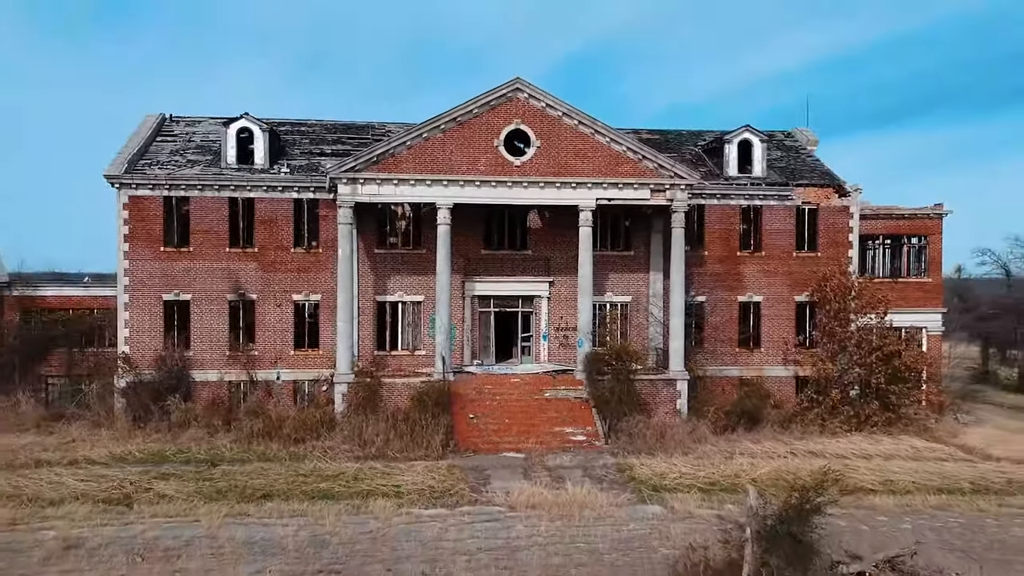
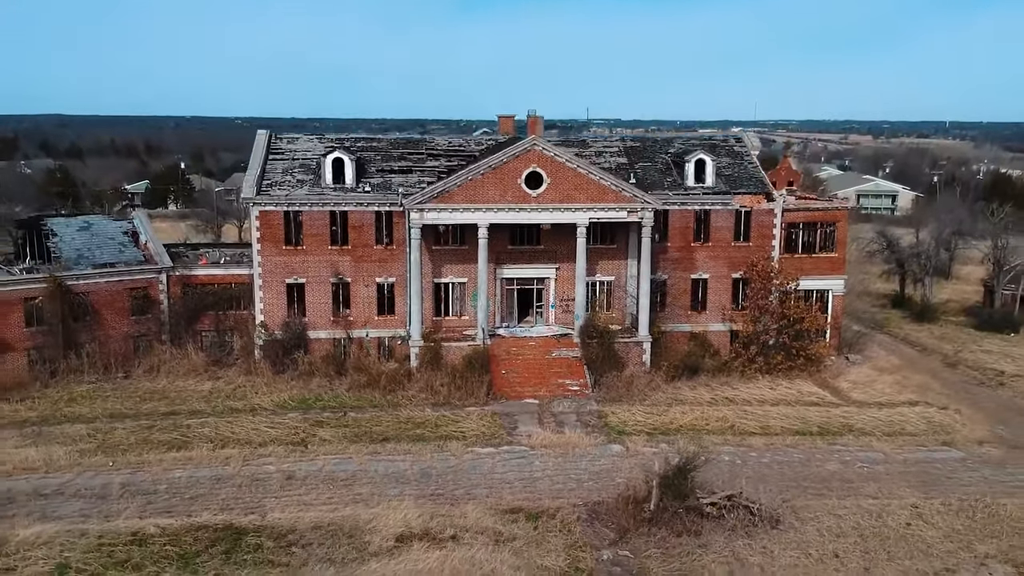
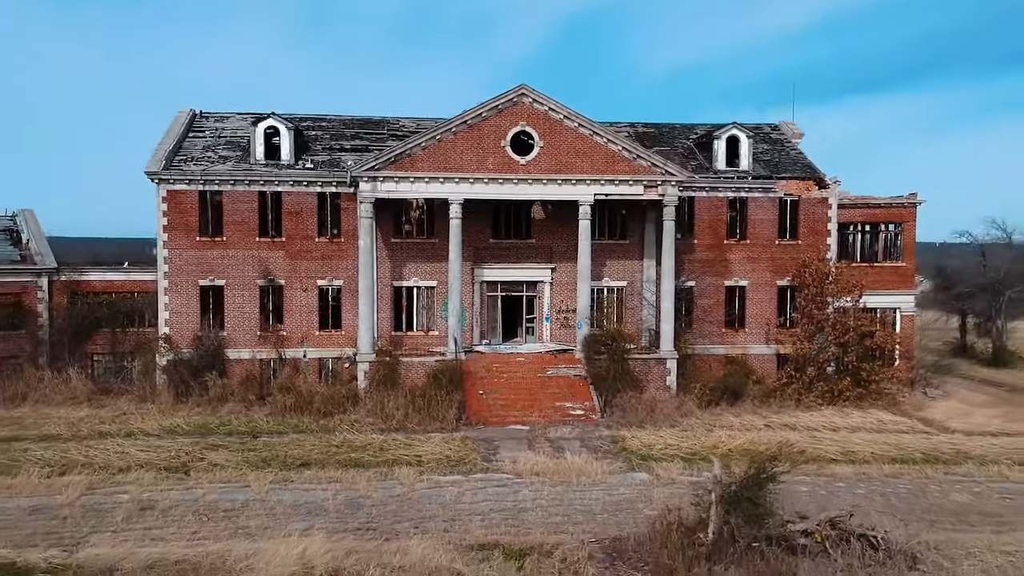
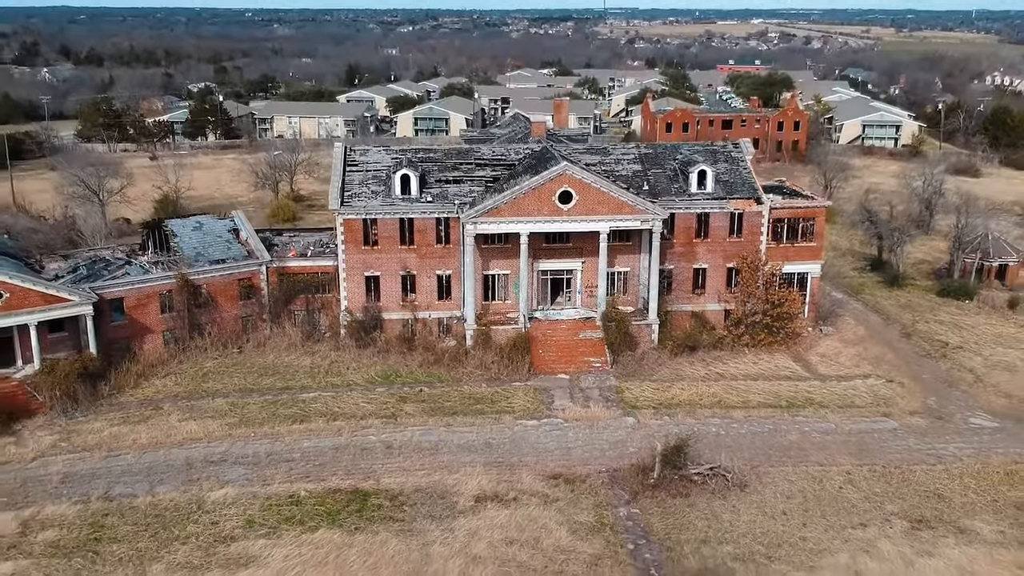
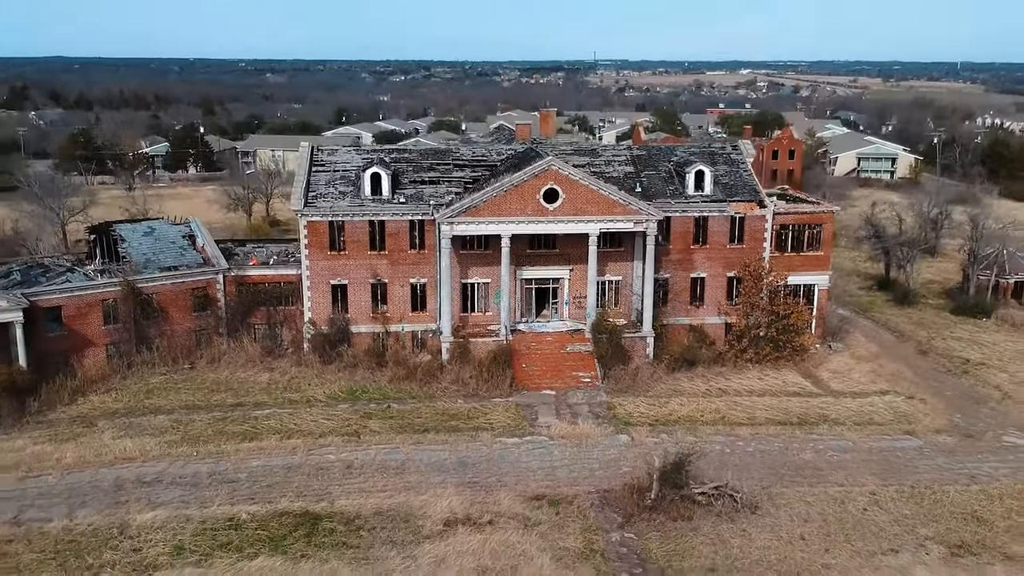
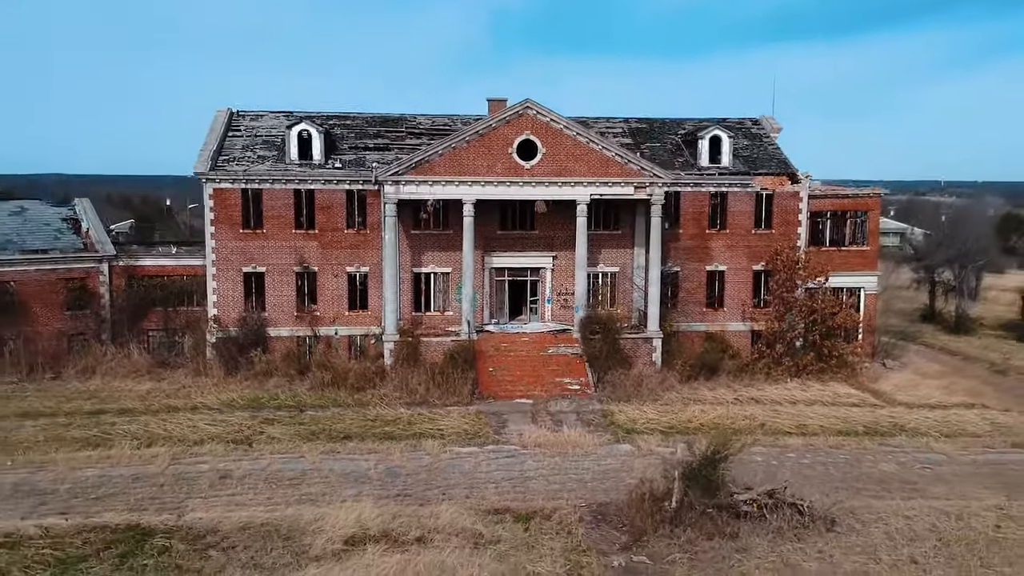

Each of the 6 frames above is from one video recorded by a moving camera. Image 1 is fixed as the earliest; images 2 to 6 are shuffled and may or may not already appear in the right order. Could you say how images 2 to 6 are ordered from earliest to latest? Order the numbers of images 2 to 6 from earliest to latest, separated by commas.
3, 6, 2, 5, 4
